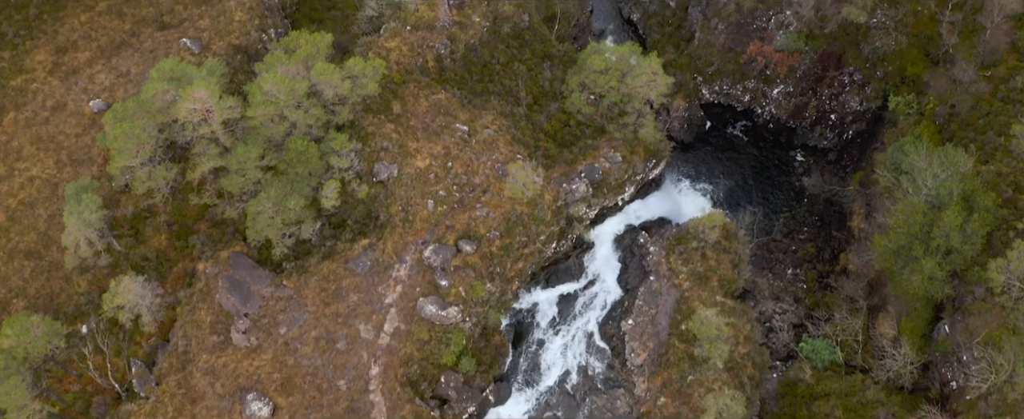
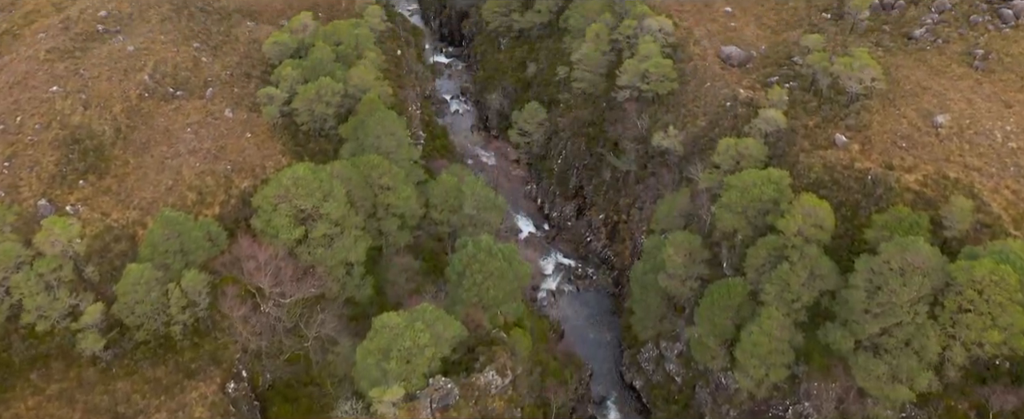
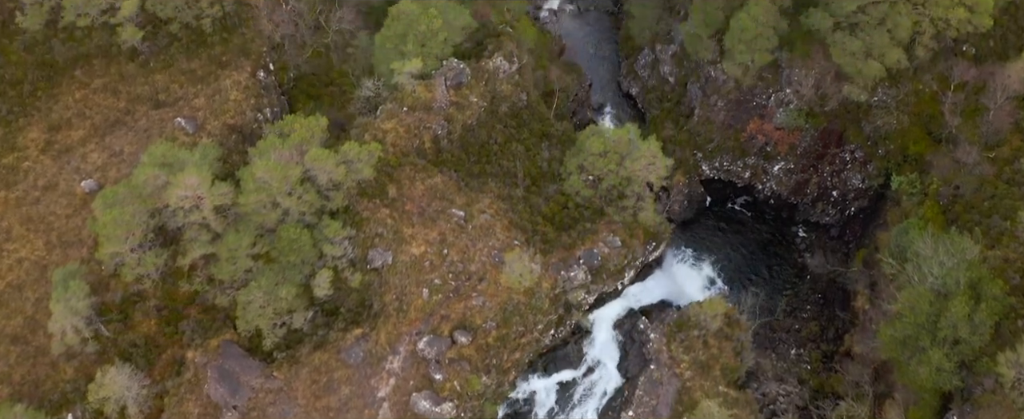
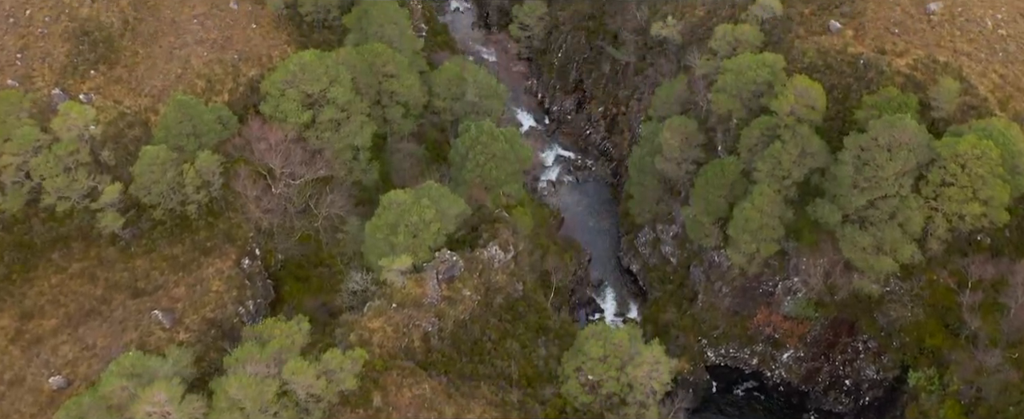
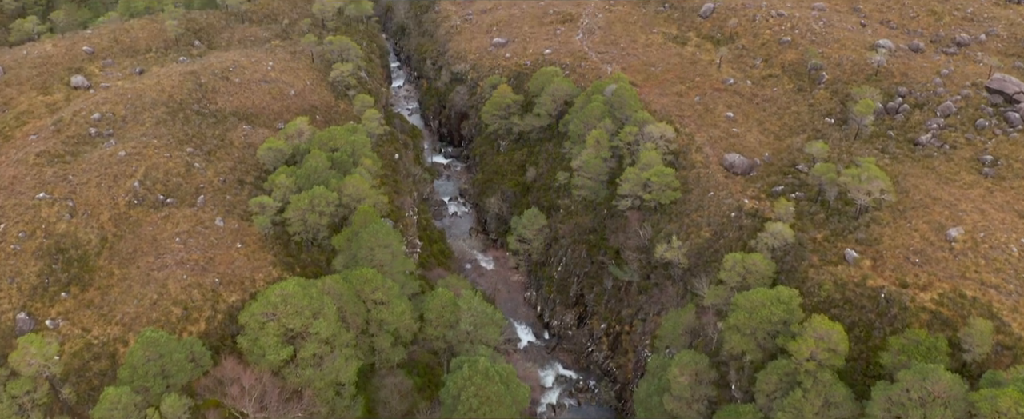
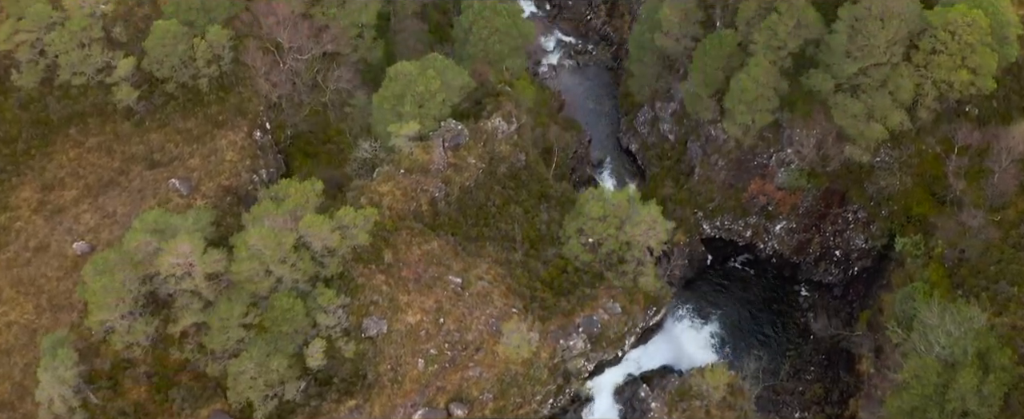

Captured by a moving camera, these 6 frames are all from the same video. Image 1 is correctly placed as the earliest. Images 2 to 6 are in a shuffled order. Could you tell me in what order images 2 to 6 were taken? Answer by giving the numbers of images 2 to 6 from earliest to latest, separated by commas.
3, 6, 4, 2, 5
